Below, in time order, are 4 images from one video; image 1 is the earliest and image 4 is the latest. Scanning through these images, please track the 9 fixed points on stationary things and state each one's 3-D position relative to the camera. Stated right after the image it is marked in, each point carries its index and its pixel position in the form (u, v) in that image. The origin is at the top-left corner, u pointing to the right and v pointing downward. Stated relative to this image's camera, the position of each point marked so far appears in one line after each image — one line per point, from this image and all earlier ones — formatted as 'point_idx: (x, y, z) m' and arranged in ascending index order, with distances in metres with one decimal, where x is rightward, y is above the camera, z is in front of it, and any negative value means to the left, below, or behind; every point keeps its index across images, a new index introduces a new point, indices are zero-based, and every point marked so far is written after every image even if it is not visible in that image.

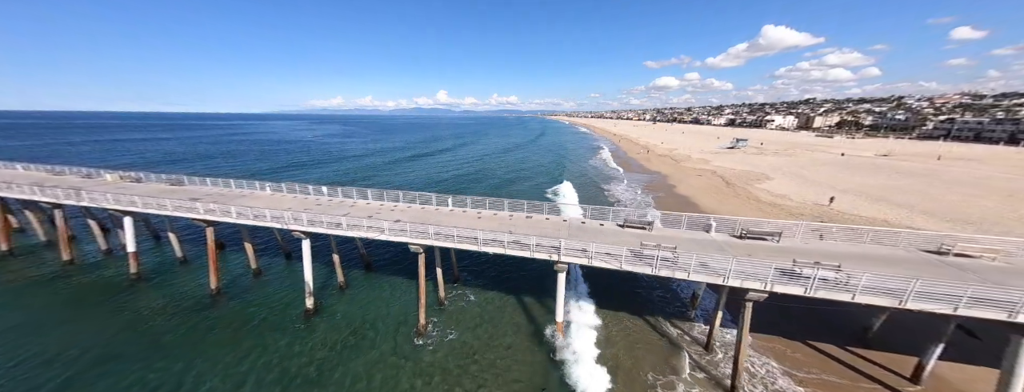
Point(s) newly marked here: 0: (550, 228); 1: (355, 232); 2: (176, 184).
0: (+1.6, -1.3, +11.1) m
1: (-6.3, -1.5, +10.6) m
2: (-20.9, +0.7, +16.5) m
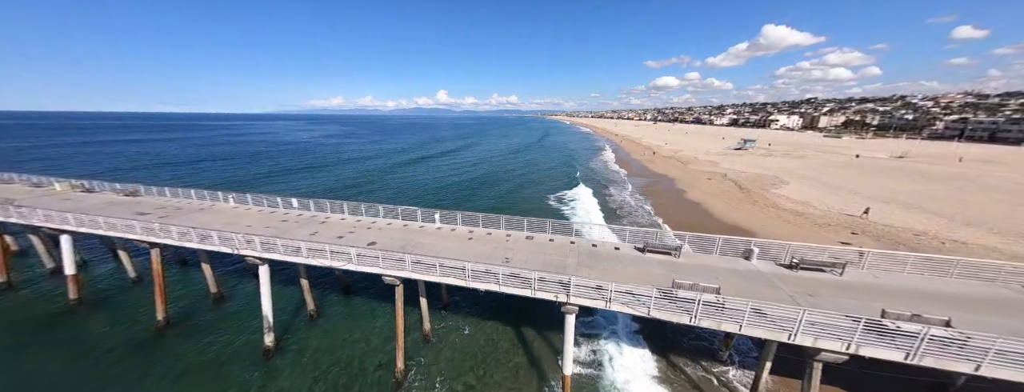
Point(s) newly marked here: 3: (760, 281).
0: (+1.5, -2.0, +9.2) m
1: (-6.4, -2.1, +8.7) m
2: (-21.0, +0.1, +14.6) m
3: (+7.1, -2.4, +7.6) m
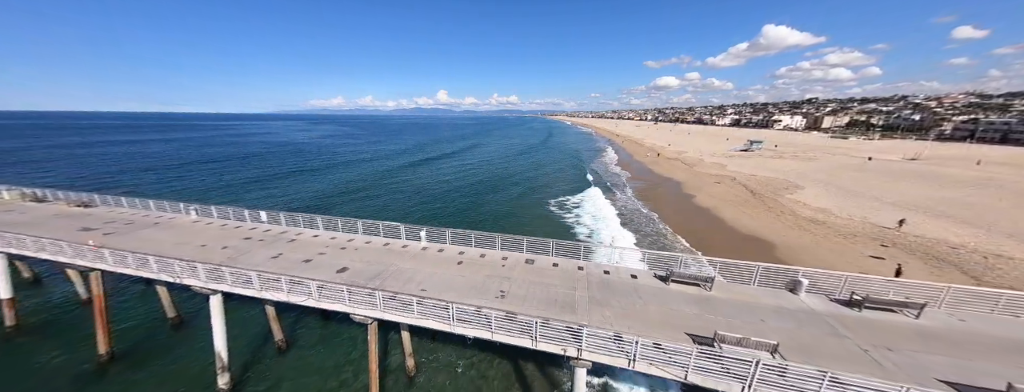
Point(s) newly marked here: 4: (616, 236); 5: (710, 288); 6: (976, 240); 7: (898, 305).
0: (+1.4, -2.5, +7.7) m
1: (-6.5, -2.6, +7.2) m
2: (-21.1, -0.5, +13.1) m
3: (+7.0, -3.0, +6.1) m
4: (+7.4, -3.1, +19.6) m
5: (+5.4, -2.5, +7.3) m
6: (+28.5, -2.7, +16.4) m
7: (+9.2, -2.6, +6.4) m
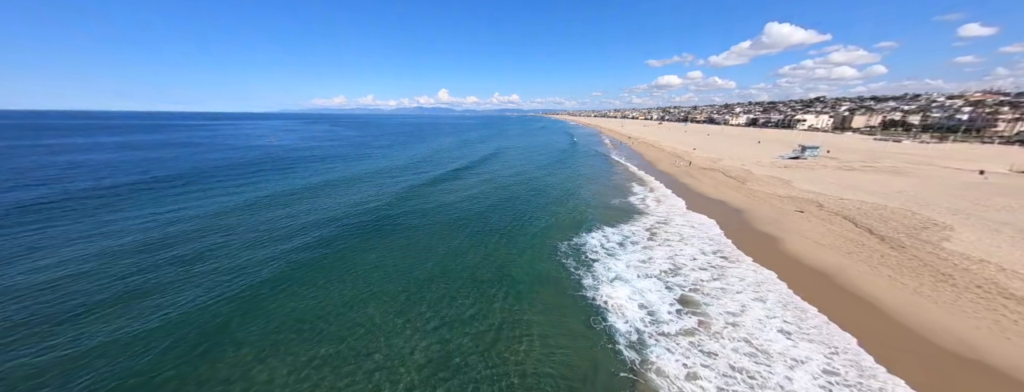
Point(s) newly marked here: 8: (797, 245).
0: (+0.9, -5.6, -2.0) m
1: (-6.9, -5.7, -2.4) m
2: (-21.5, -3.5, +3.6) m
3: (+6.5, -6.1, -3.6) m
4: (+7.0, -6.1, +9.9) m
5: (+4.9, -5.6, -2.4) m
6: (+28.1, -5.8, +6.5) m
7: (+8.7, -5.7, -3.3) m
8: (+19.8, -3.2, +18.7) m
